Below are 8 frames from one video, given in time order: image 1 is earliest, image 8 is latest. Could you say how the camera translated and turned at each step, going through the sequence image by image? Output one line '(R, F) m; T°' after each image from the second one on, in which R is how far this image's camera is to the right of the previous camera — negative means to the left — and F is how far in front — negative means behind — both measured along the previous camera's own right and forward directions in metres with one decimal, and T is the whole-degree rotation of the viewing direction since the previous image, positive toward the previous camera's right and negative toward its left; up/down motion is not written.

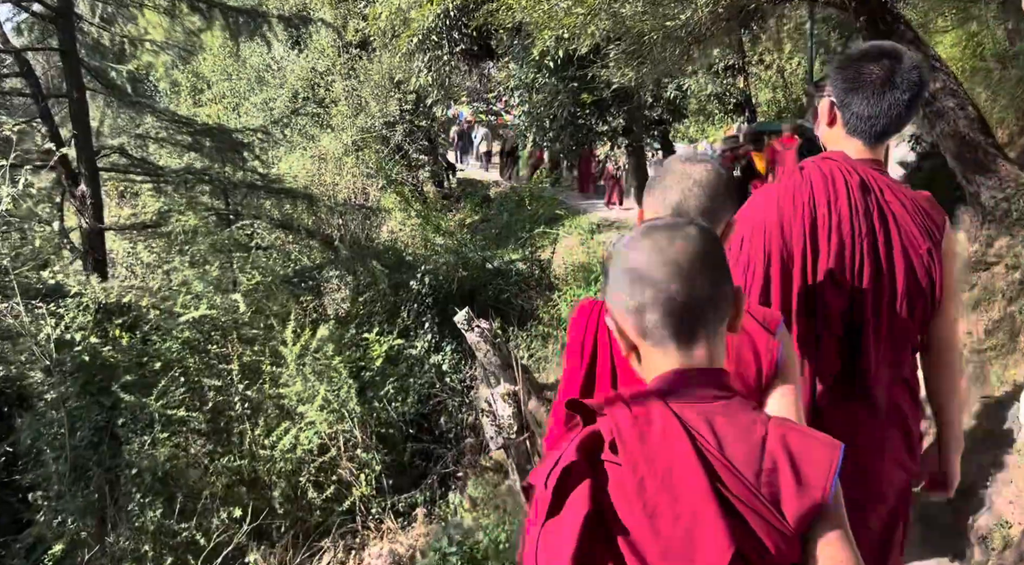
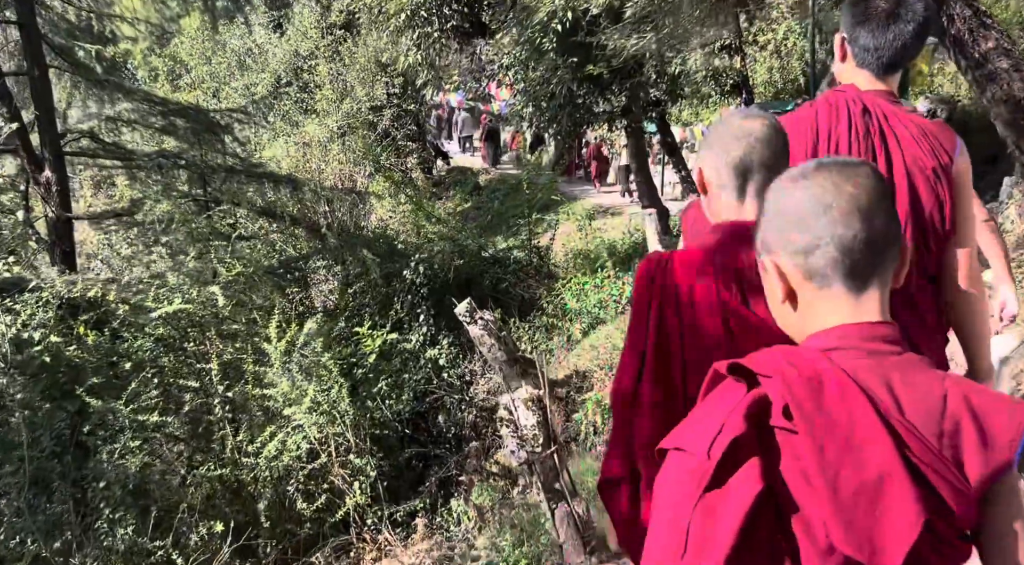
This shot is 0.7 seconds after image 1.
(-0.1, +0.5) m; +1°
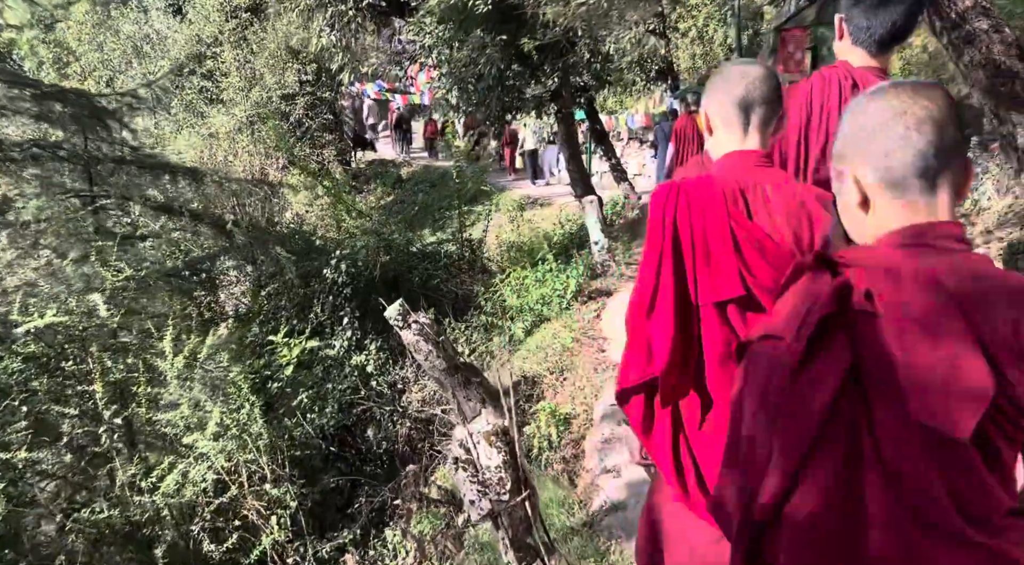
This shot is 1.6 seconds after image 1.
(-0.1, +0.6) m; +6°
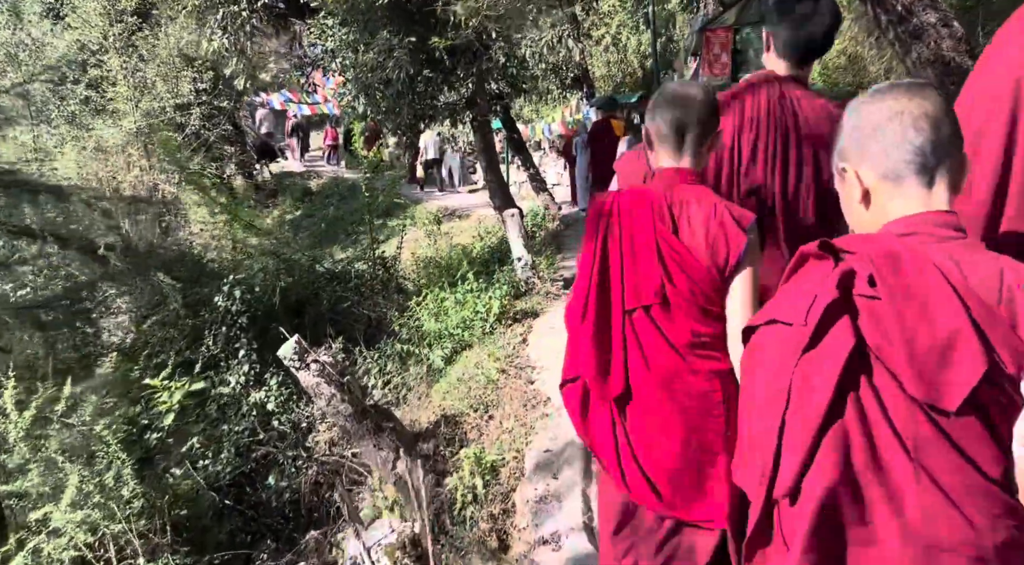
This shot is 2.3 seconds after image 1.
(0.0, +0.5) m; +6°
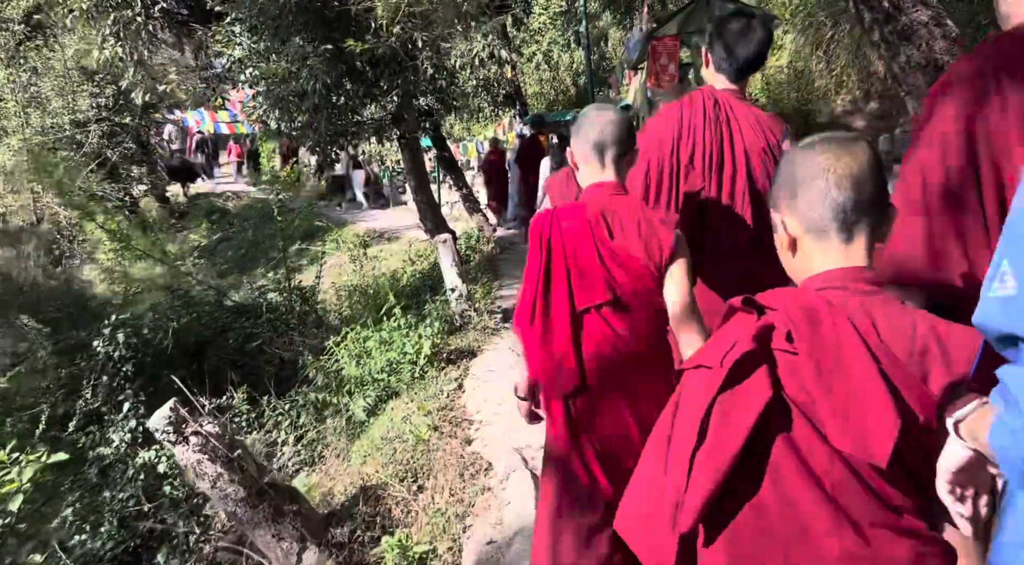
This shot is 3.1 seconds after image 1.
(0.0, +0.6) m; +5°
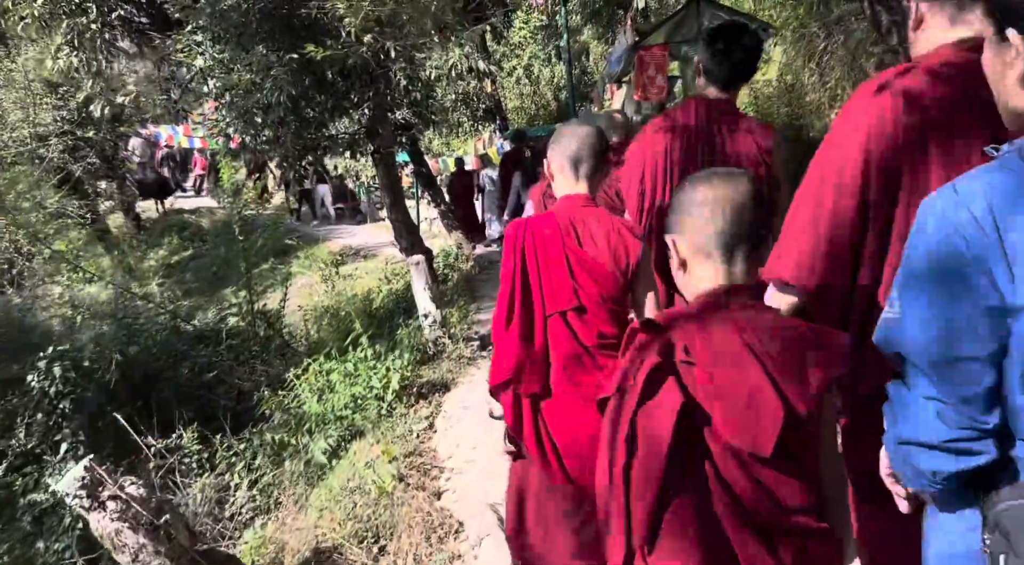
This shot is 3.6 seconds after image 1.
(0.0, +0.4) m; +1°
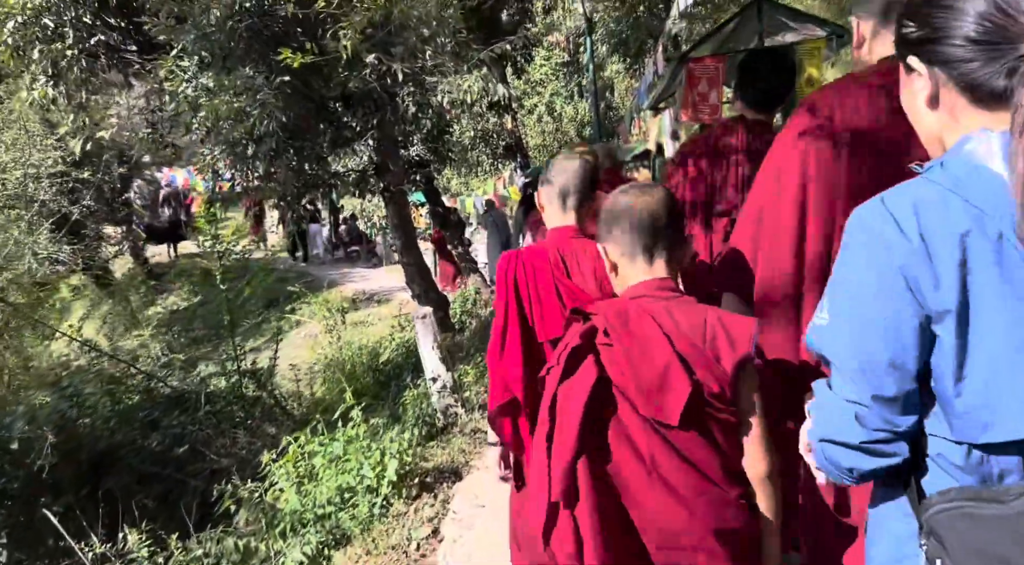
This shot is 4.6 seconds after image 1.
(0.0, +0.9) m; -2°
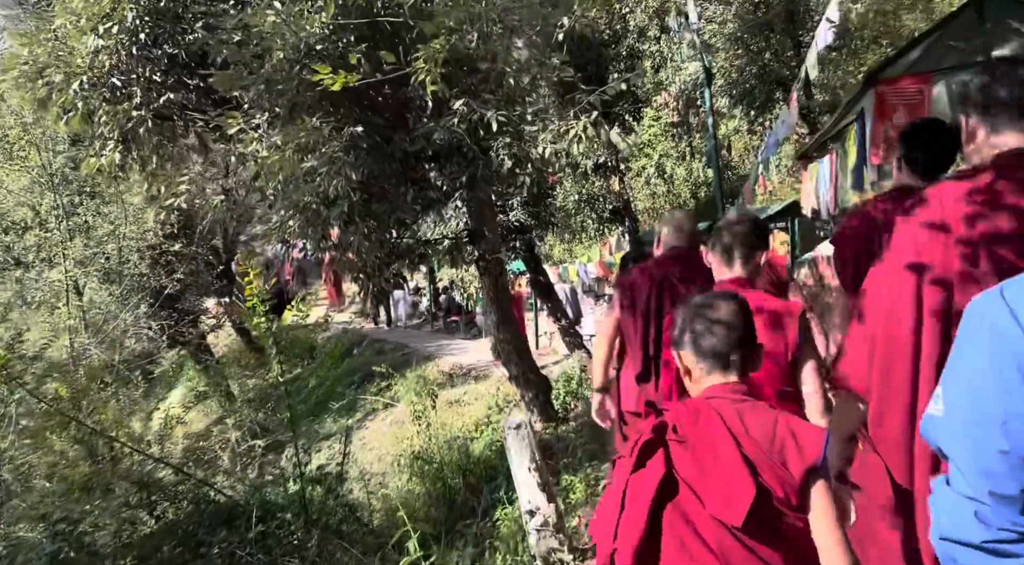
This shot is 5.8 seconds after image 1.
(-0.1, +1.1) m; -8°
